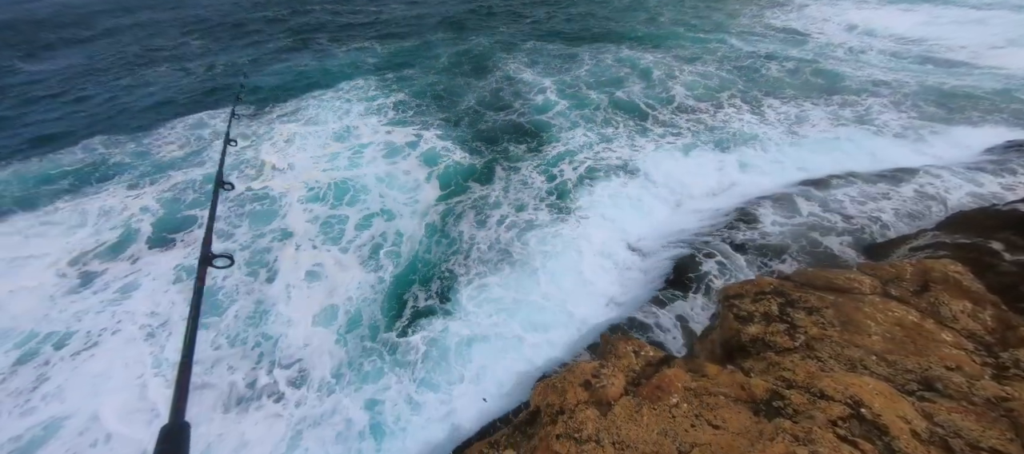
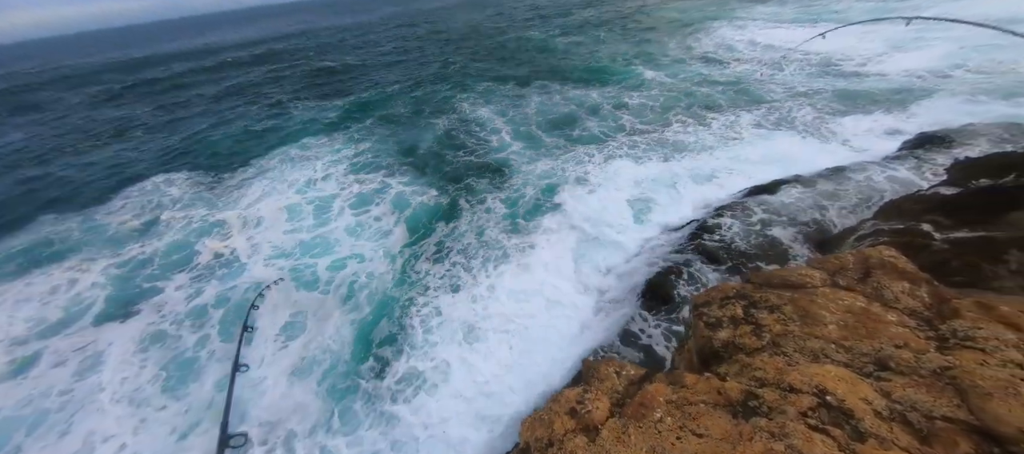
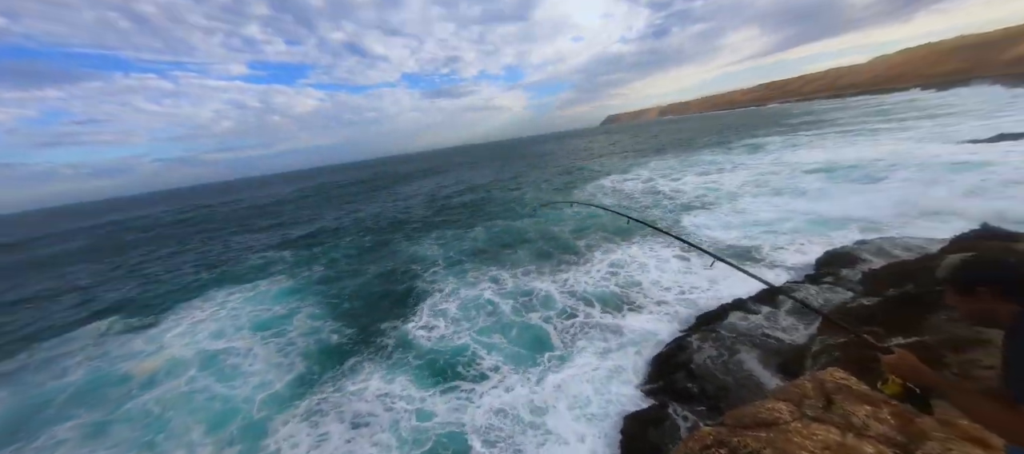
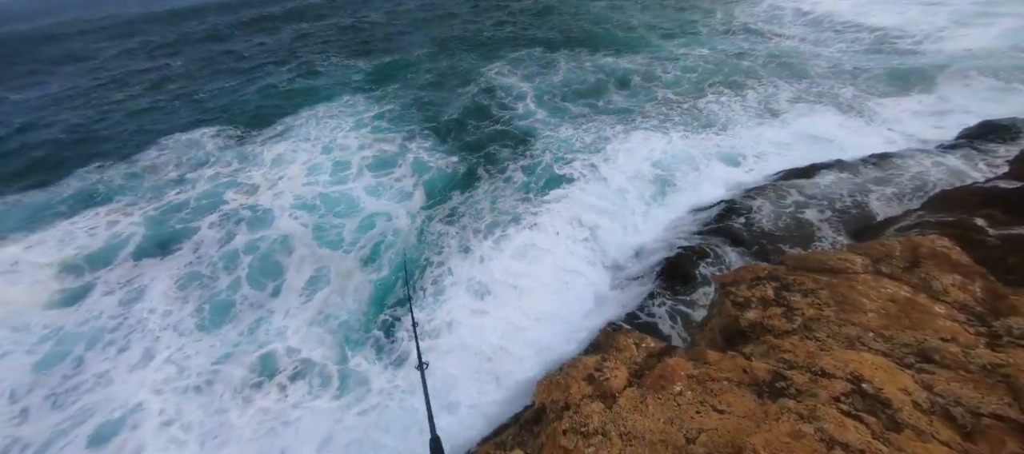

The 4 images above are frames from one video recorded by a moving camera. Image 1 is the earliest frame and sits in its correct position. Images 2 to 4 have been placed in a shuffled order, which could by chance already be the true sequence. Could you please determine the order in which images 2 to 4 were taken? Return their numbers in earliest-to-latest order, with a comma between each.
2, 4, 3
